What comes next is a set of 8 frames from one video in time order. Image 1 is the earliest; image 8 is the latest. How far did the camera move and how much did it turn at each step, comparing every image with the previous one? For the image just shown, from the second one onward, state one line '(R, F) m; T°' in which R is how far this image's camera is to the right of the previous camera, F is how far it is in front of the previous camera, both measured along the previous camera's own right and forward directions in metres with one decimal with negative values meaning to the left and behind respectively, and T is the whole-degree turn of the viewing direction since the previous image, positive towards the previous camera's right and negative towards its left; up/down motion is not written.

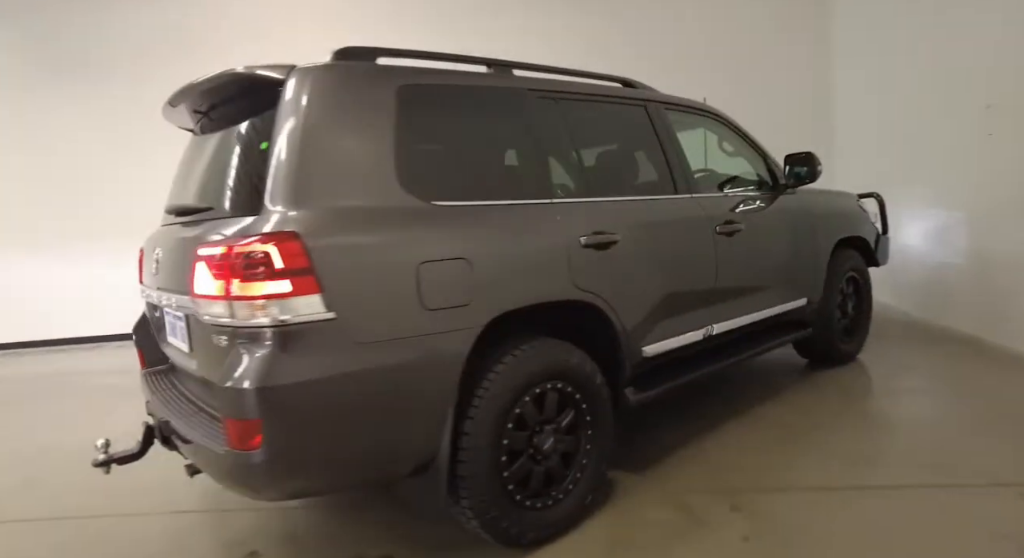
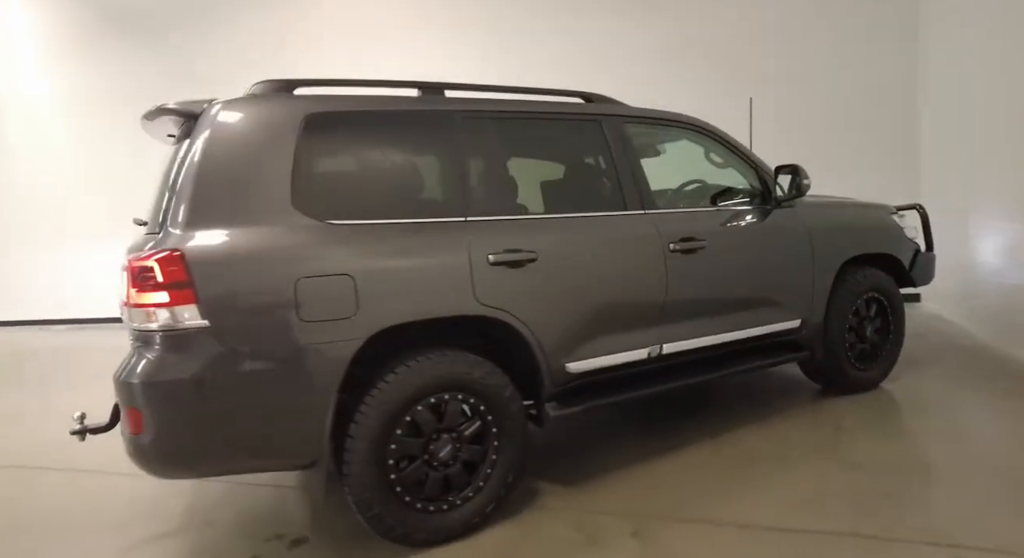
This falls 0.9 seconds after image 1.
(+0.7, 0.0) m; -11°
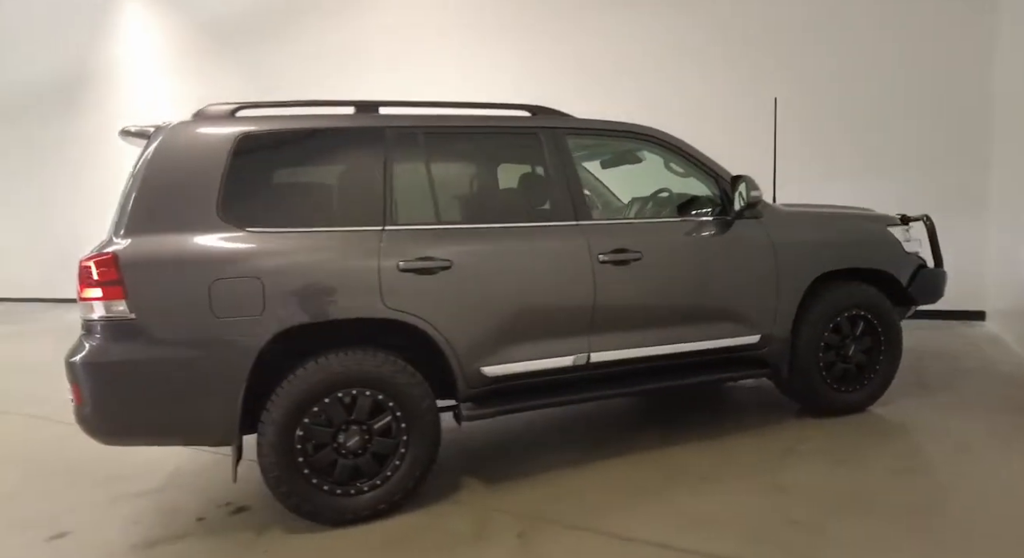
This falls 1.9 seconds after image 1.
(+0.7, -0.1) m; -10°
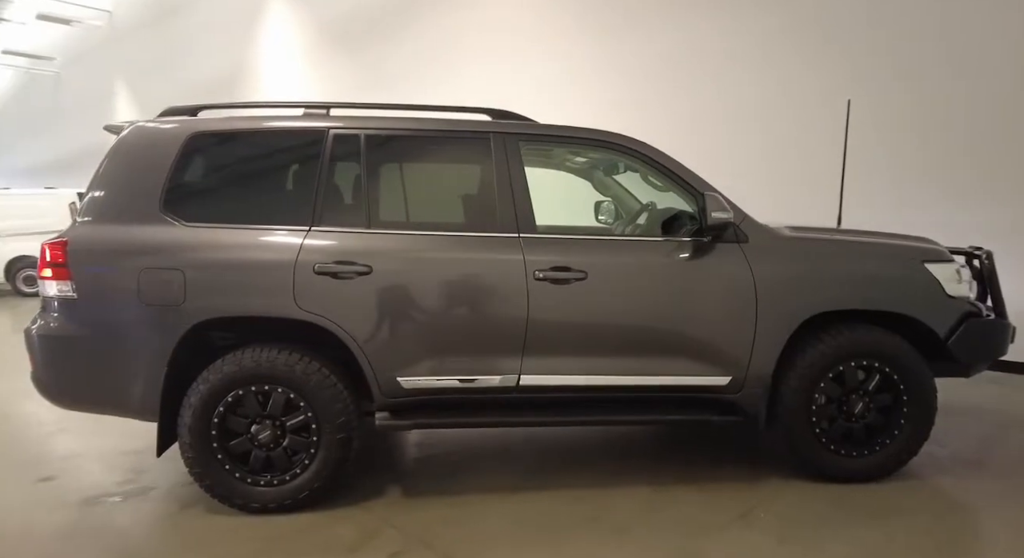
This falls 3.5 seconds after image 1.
(+0.8, +0.2) m; -13°
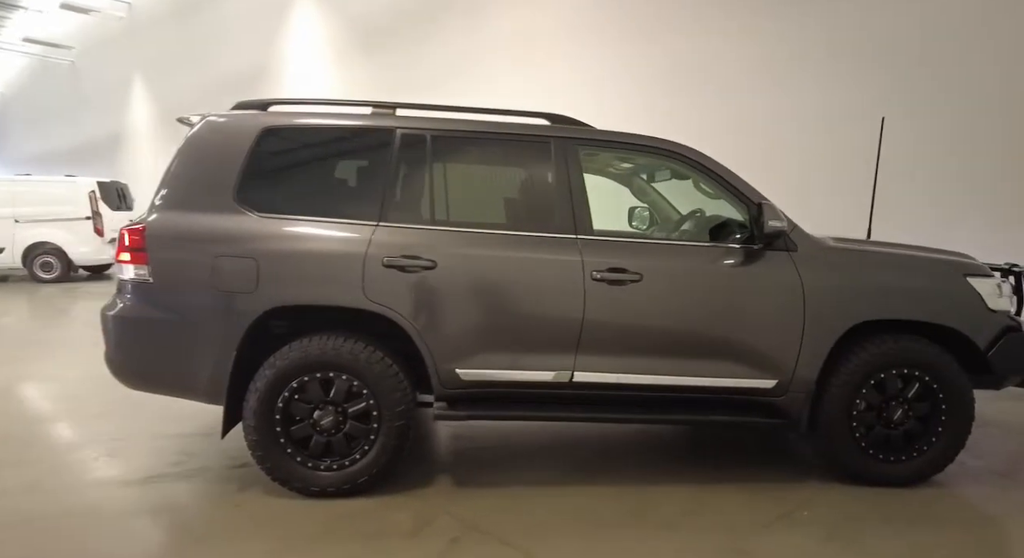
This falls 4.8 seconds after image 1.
(-0.2, -0.1) m; 0°
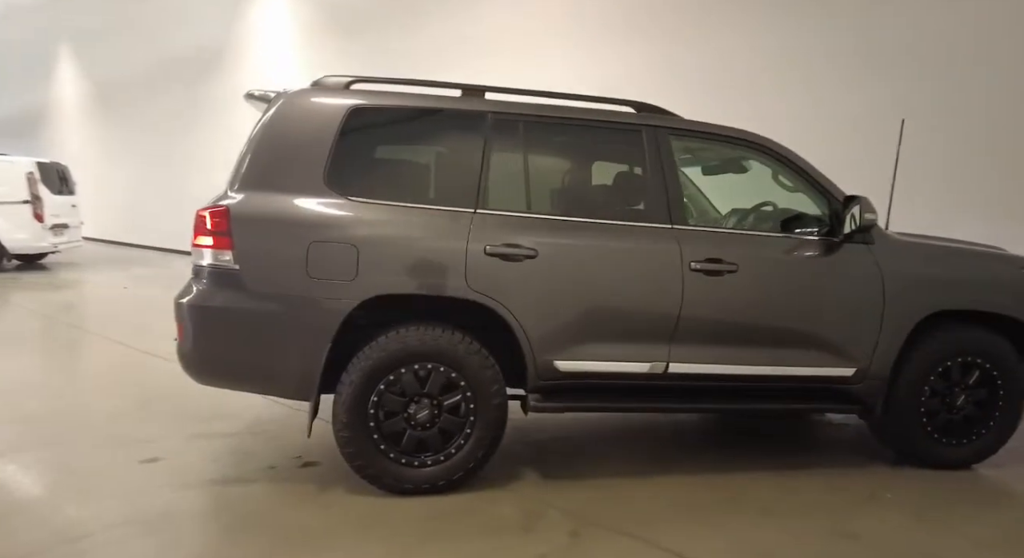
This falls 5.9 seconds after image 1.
(-0.7, +0.1) m; +6°
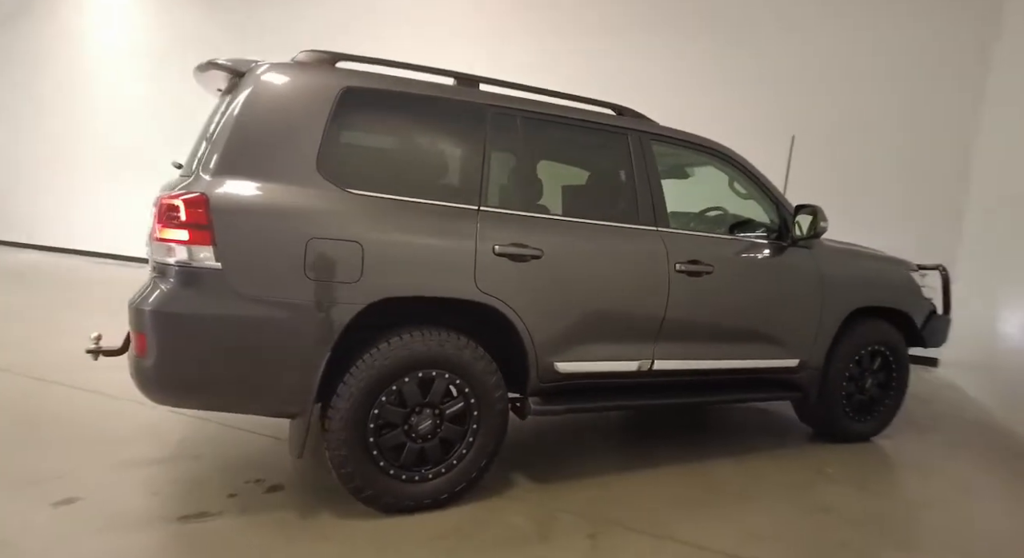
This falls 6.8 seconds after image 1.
(-0.6, +0.1) m; +14°
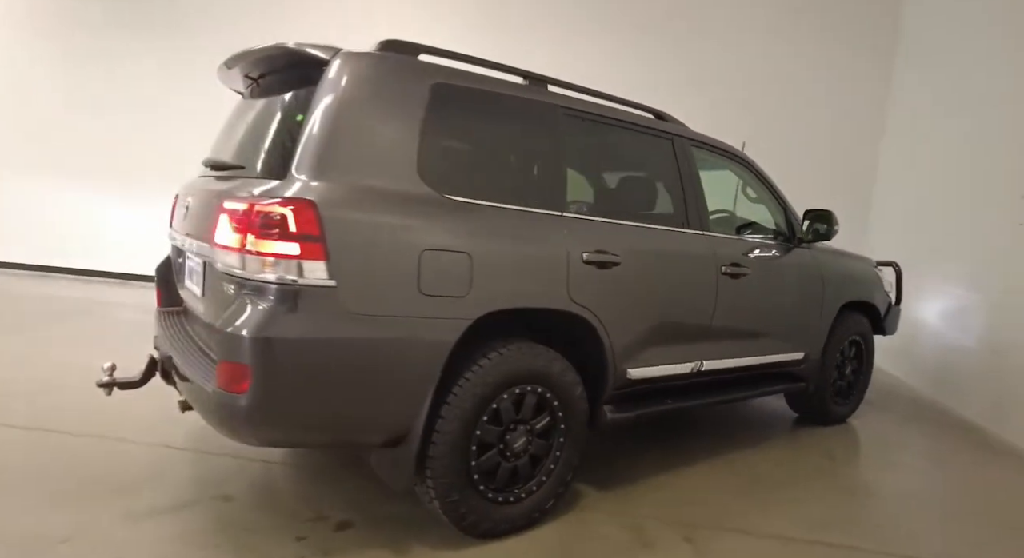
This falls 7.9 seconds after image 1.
(-0.8, +0.2) m; +12°
